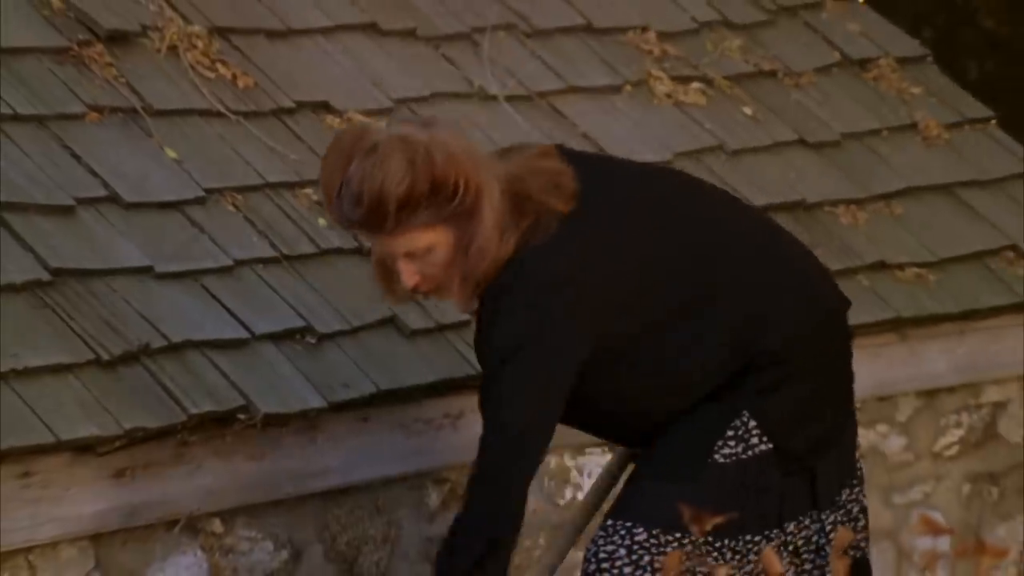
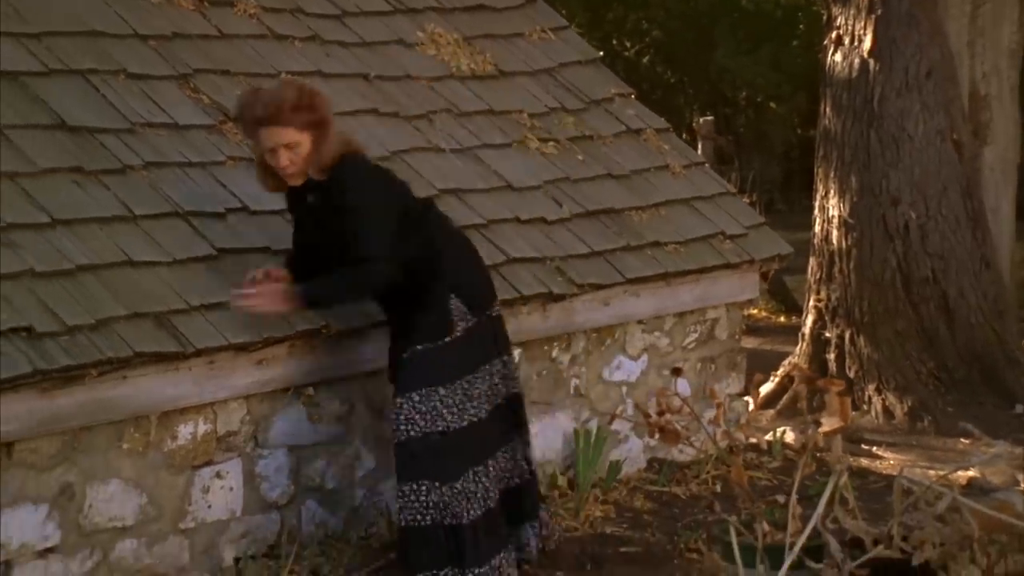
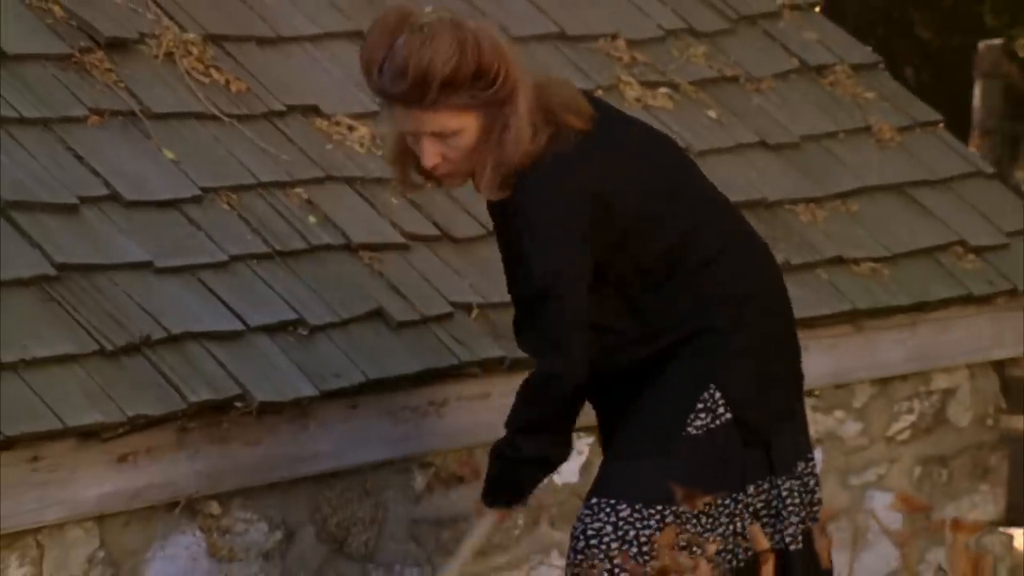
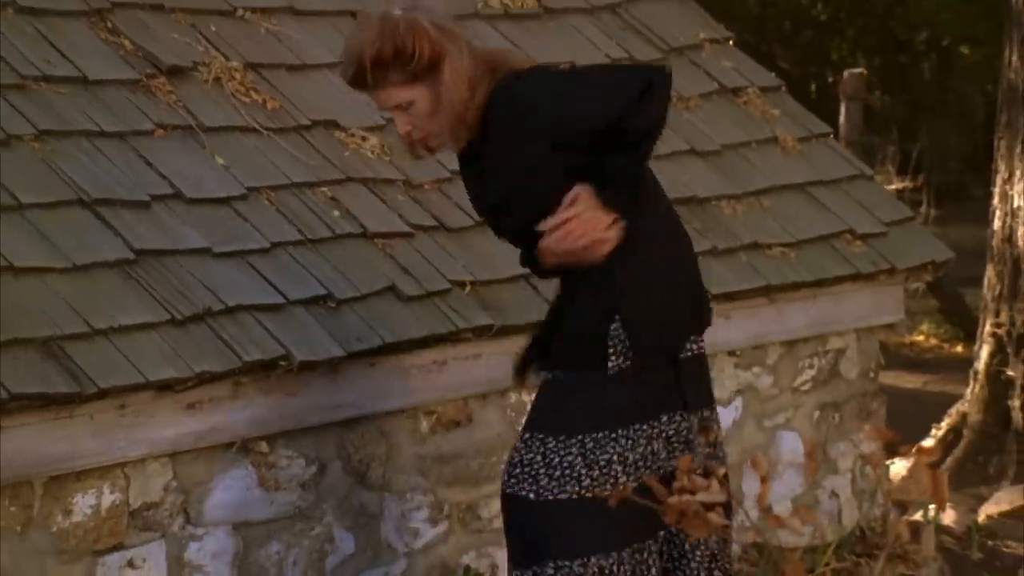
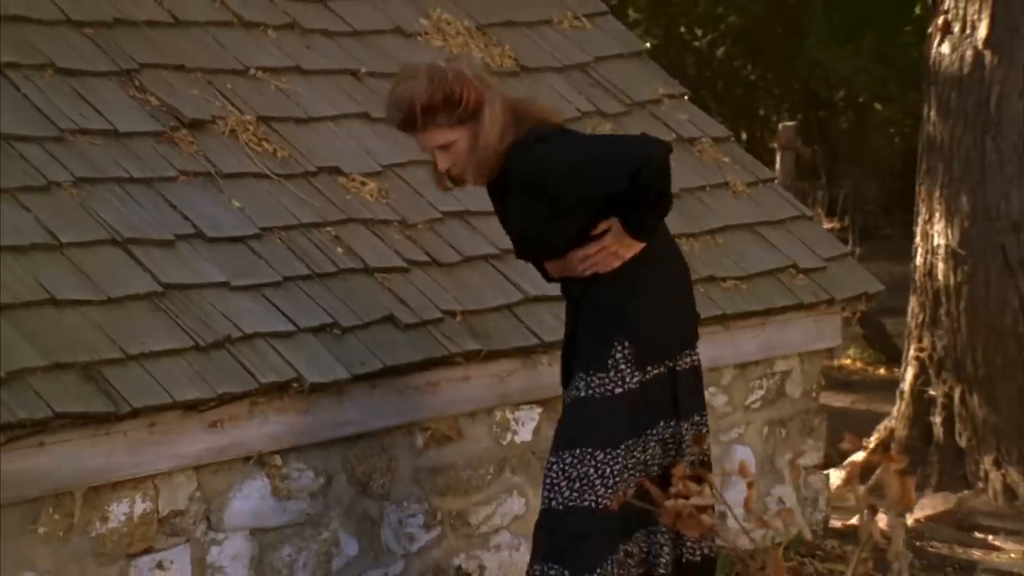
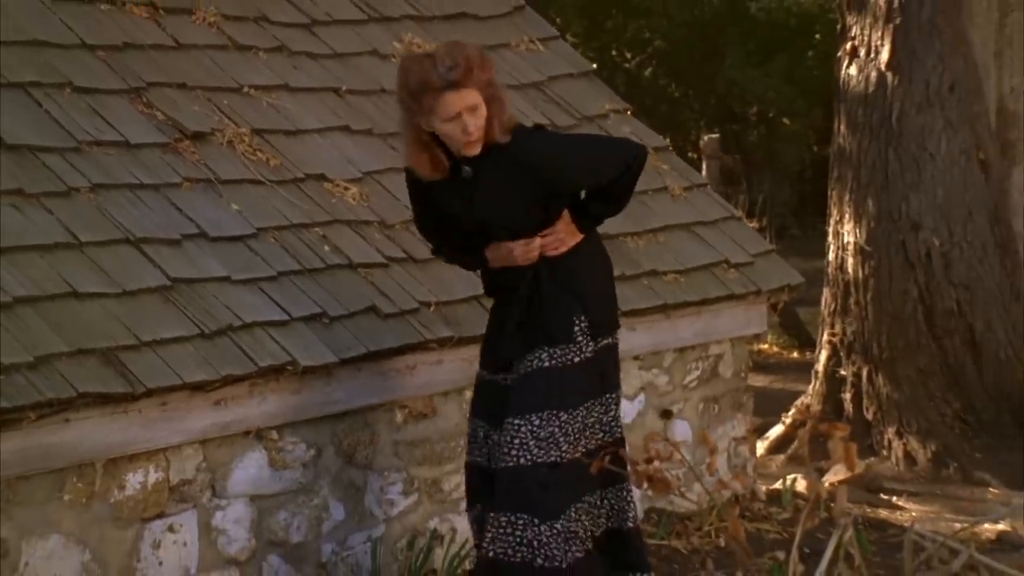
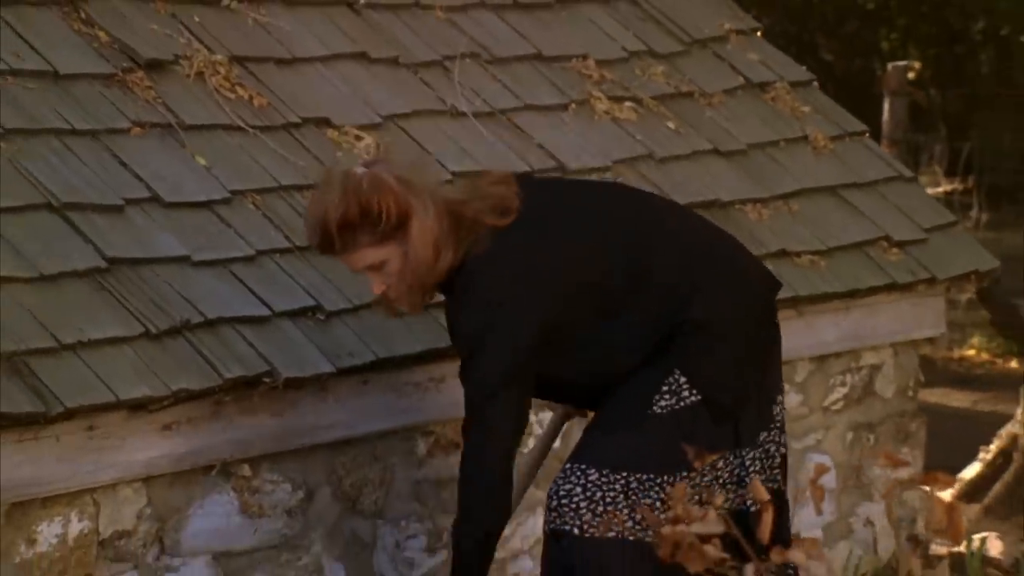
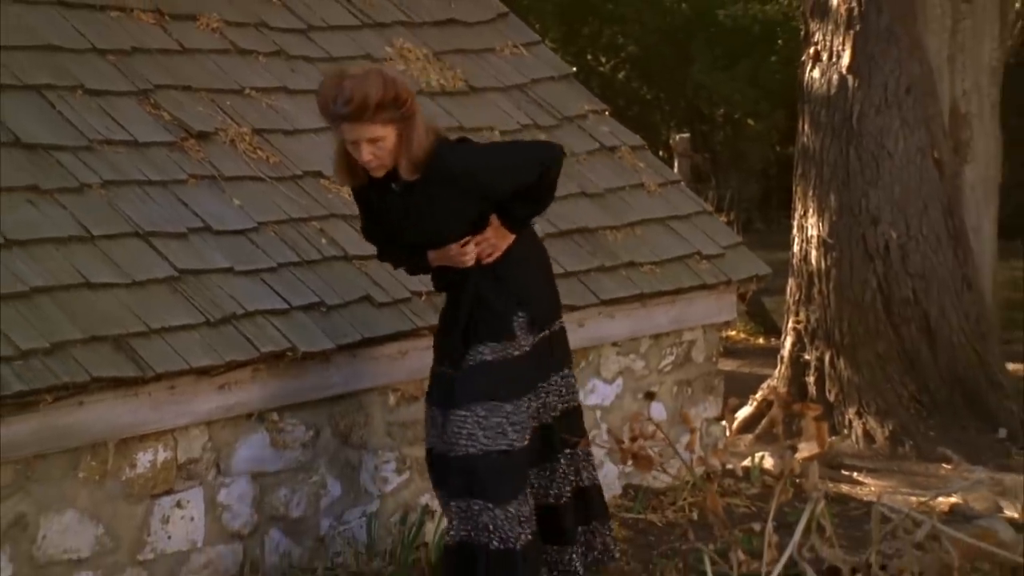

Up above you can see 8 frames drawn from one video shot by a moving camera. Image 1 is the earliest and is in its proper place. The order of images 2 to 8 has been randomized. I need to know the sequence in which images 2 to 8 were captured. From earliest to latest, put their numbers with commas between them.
3, 7, 4, 5, 6, 8, 2
